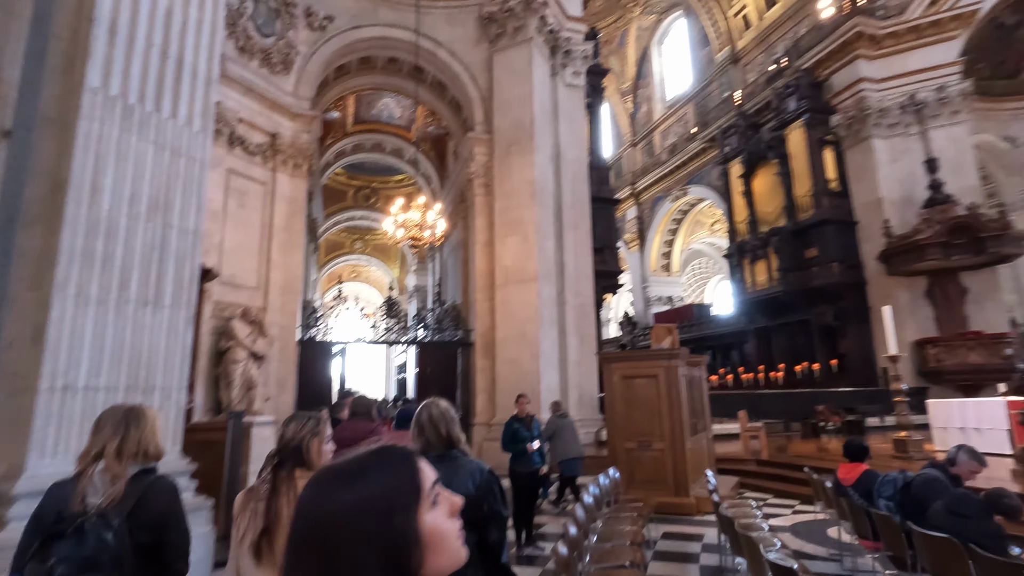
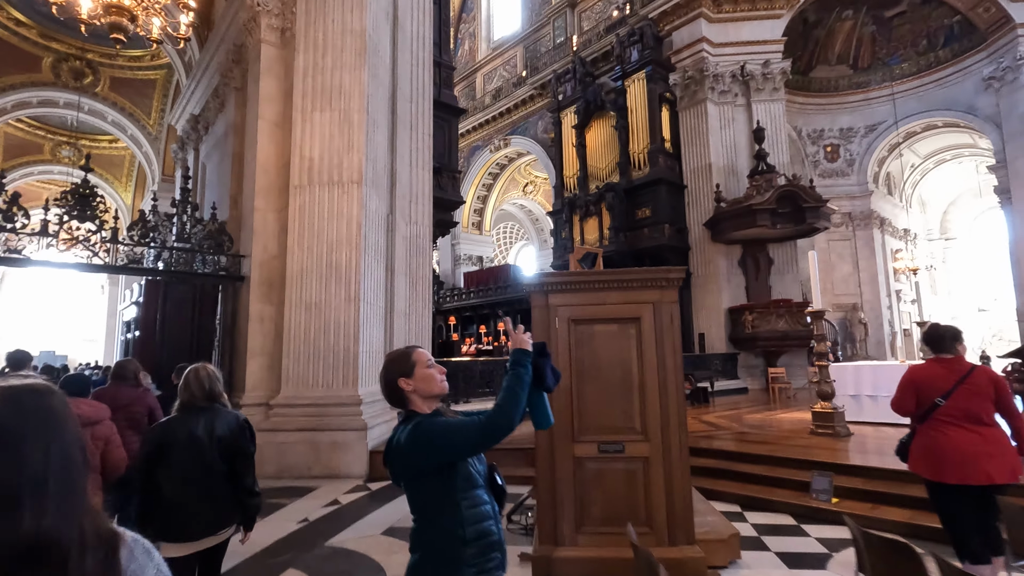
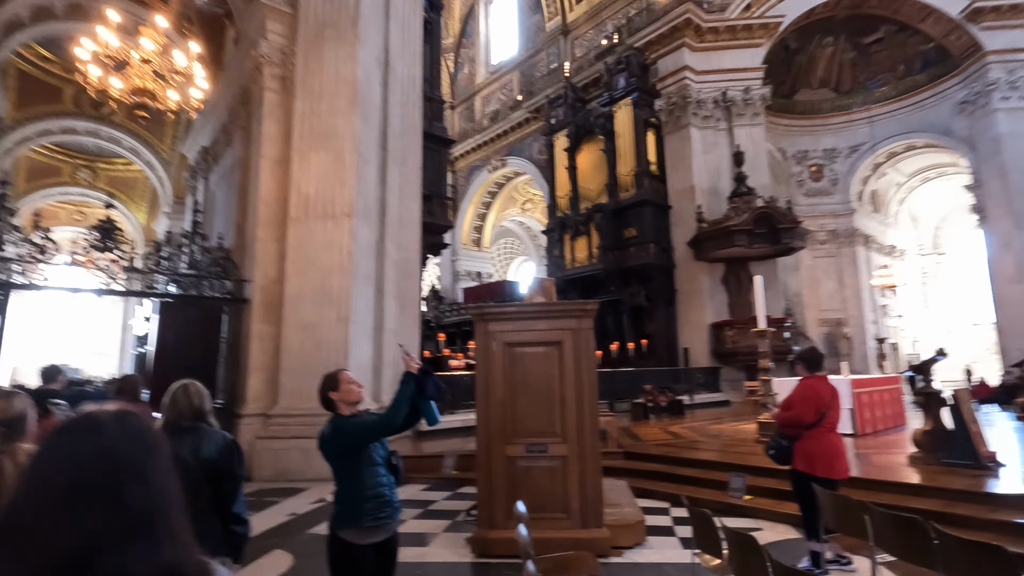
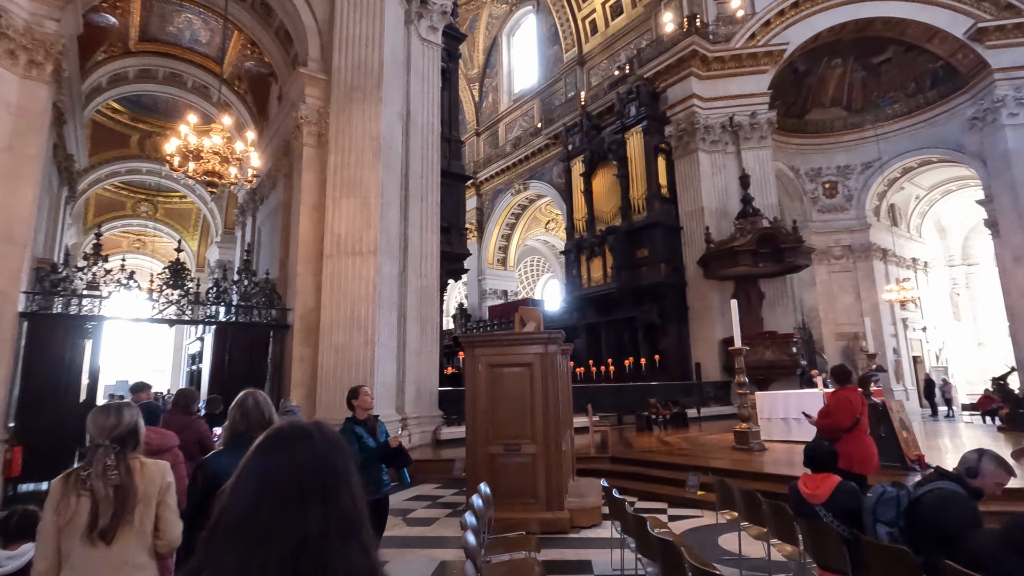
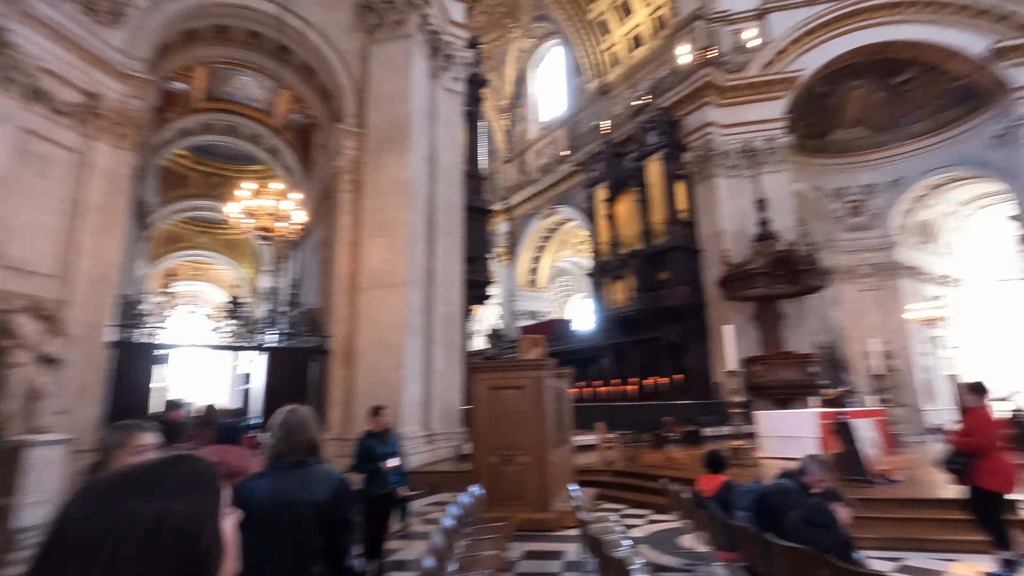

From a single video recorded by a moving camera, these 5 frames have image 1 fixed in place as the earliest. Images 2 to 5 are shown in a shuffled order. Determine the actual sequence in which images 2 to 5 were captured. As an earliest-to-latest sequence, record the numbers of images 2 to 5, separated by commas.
5, 4, 3, 2
